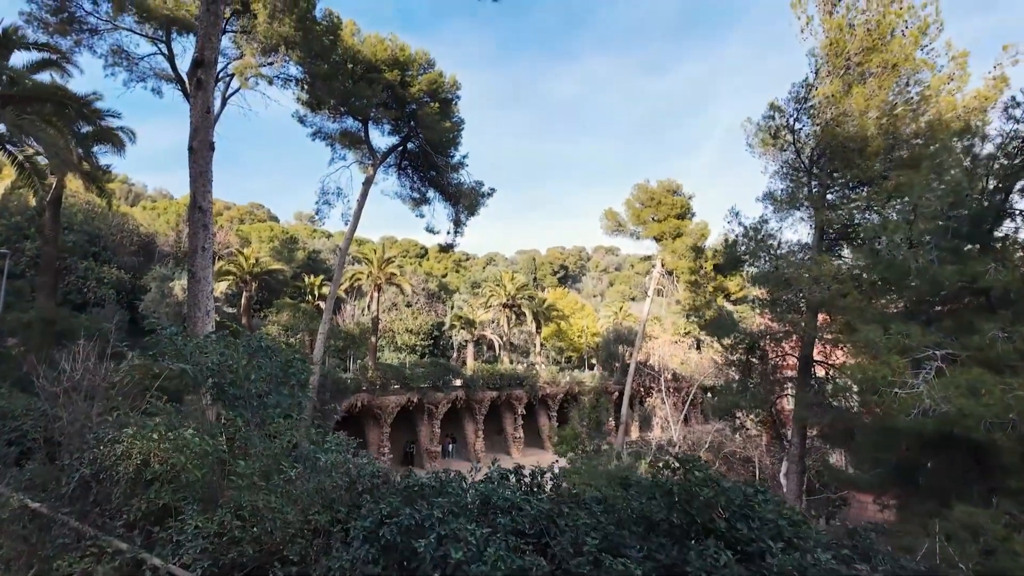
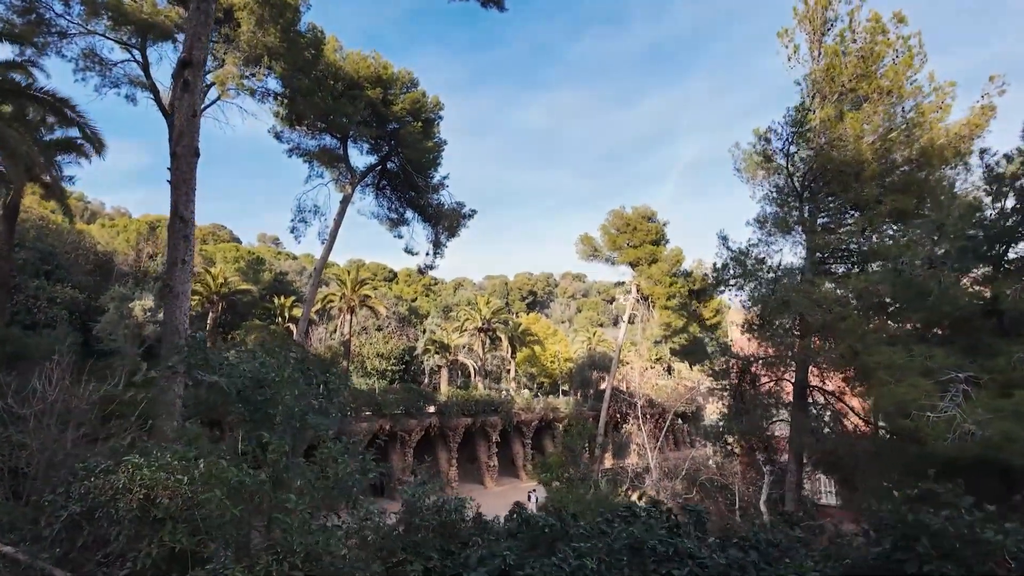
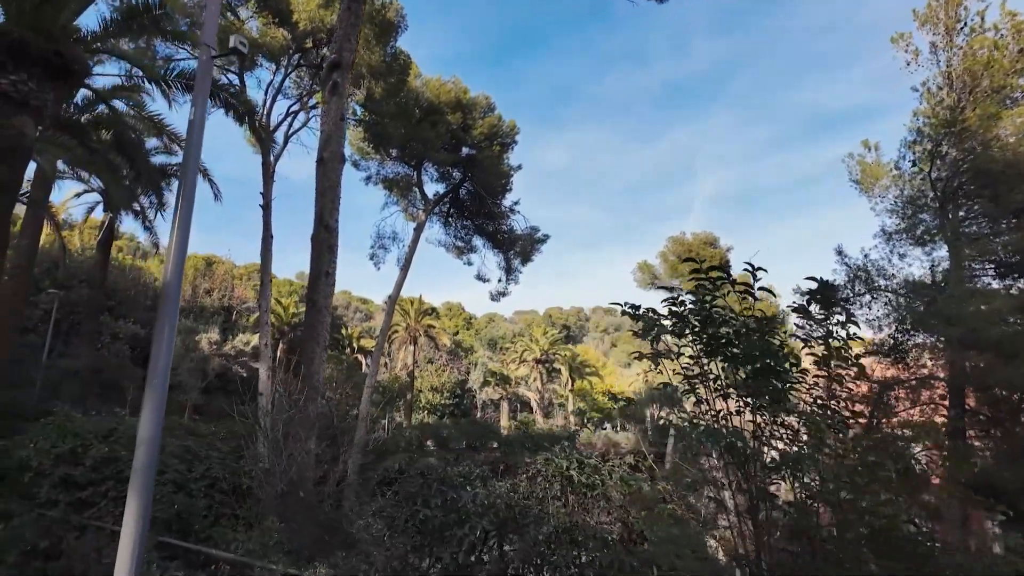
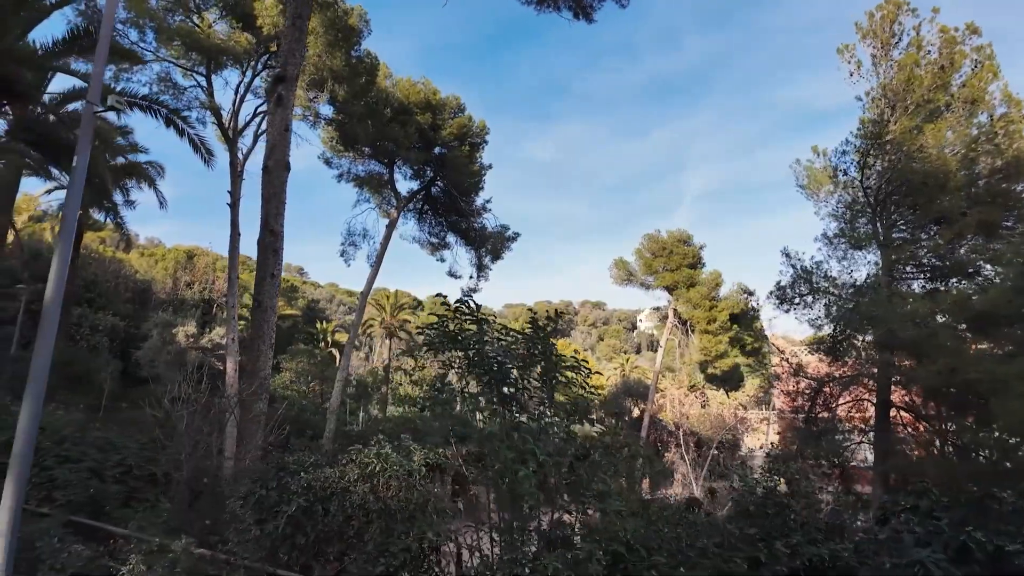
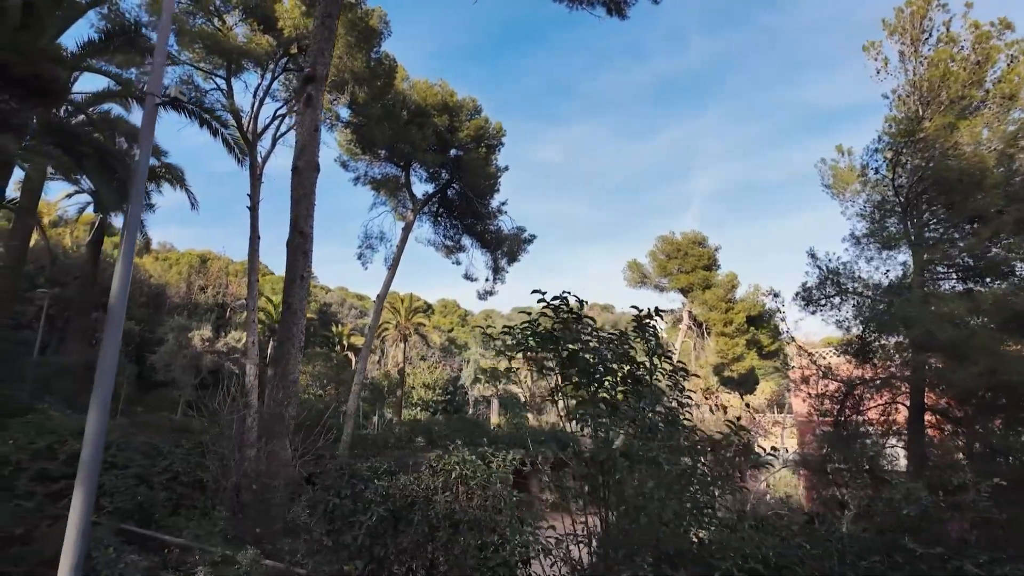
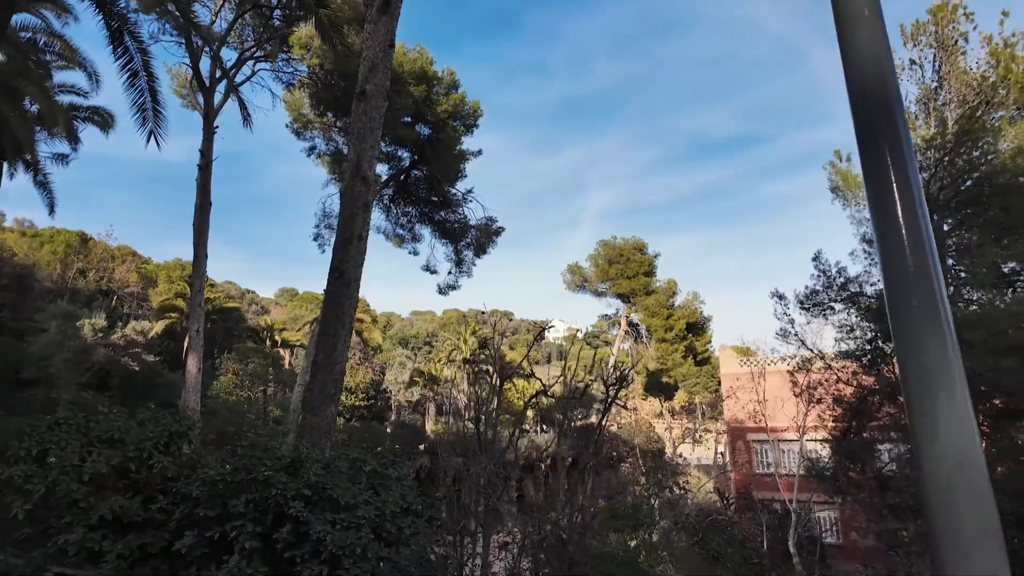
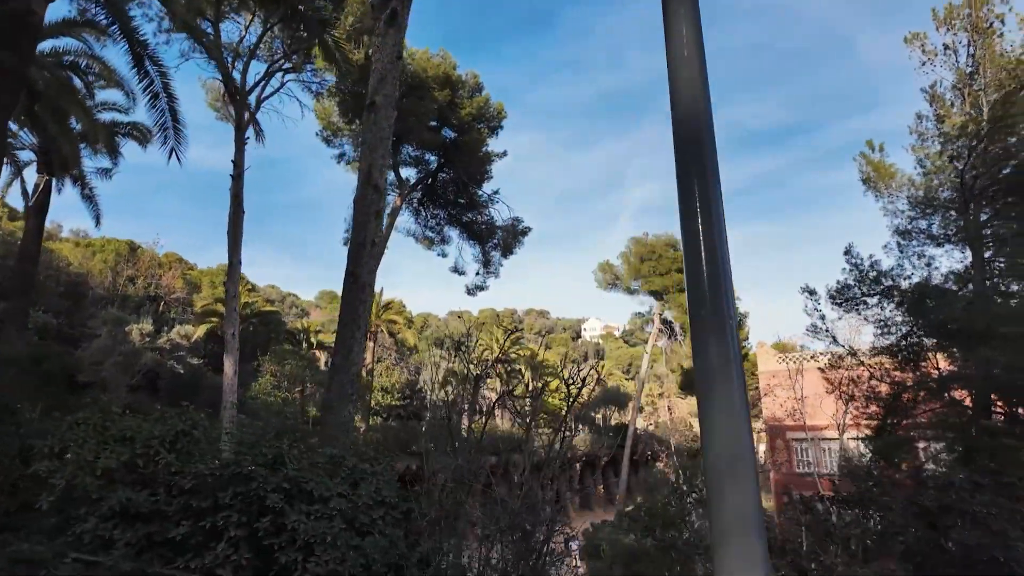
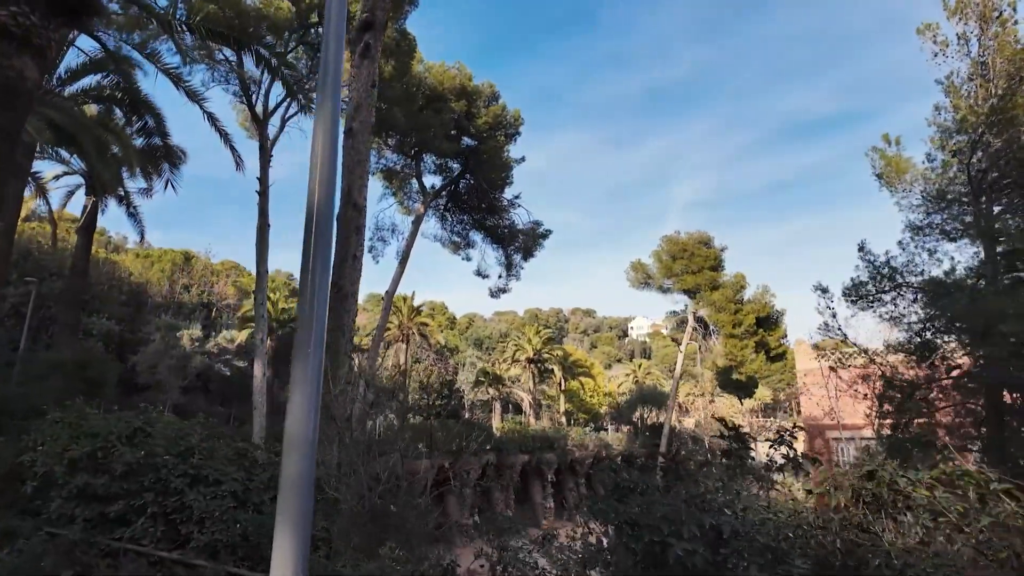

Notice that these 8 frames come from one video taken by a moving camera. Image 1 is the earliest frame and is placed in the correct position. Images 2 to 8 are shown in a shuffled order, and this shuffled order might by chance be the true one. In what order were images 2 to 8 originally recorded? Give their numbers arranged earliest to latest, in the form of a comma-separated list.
2, 4, 5, 3, 8, 7, 6
